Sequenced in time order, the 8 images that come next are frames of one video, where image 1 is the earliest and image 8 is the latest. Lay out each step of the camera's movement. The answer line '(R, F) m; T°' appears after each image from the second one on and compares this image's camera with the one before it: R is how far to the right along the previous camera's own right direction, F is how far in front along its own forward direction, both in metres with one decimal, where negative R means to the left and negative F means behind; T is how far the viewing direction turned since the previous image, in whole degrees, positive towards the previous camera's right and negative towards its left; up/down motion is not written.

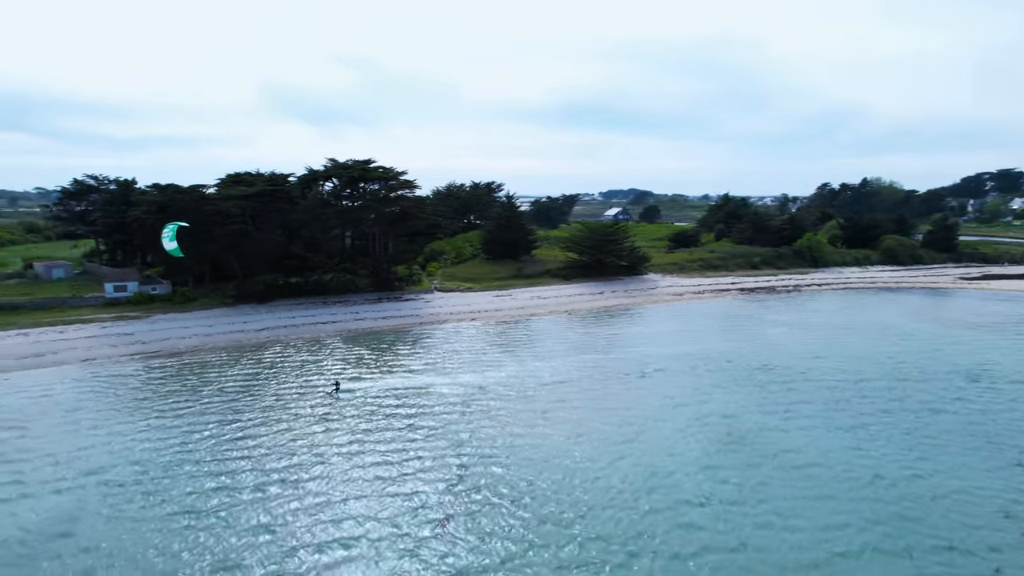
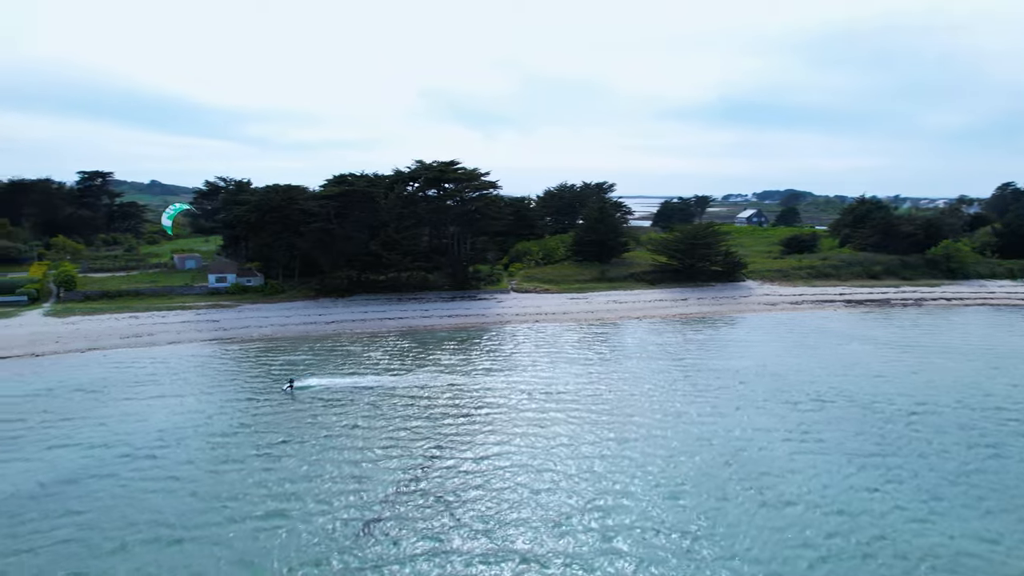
(+5.4, +0.3) m; -14°
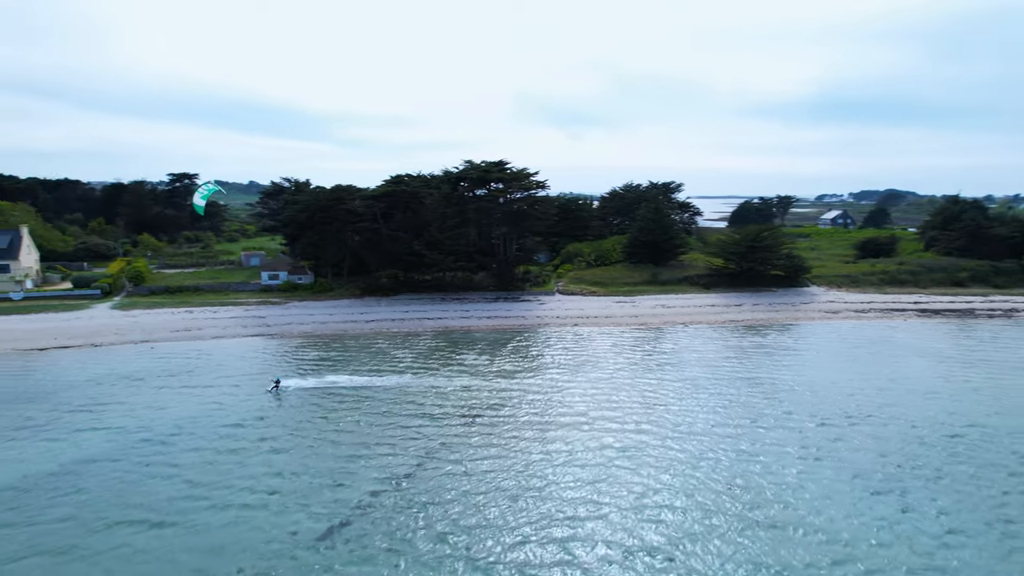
(+2.8, +0.5) m; -8°
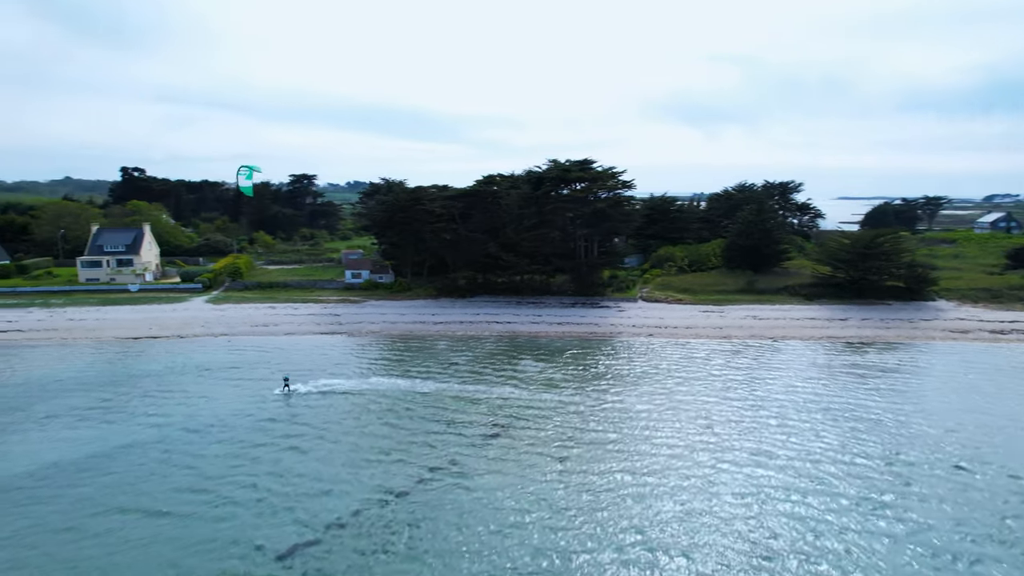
(+3.3, +1.6) m; -11°
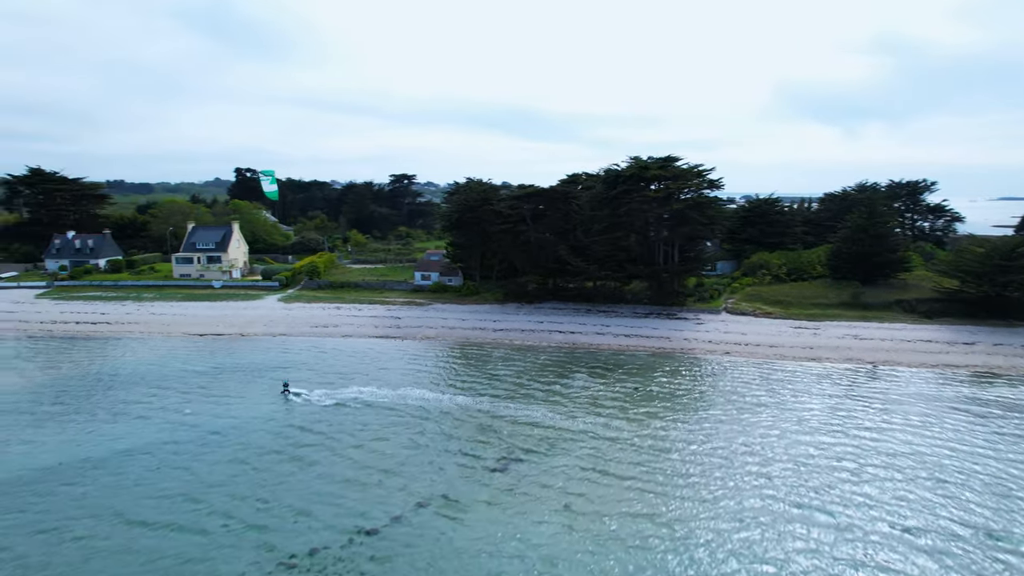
(+2.9, +2.5) m; -10°
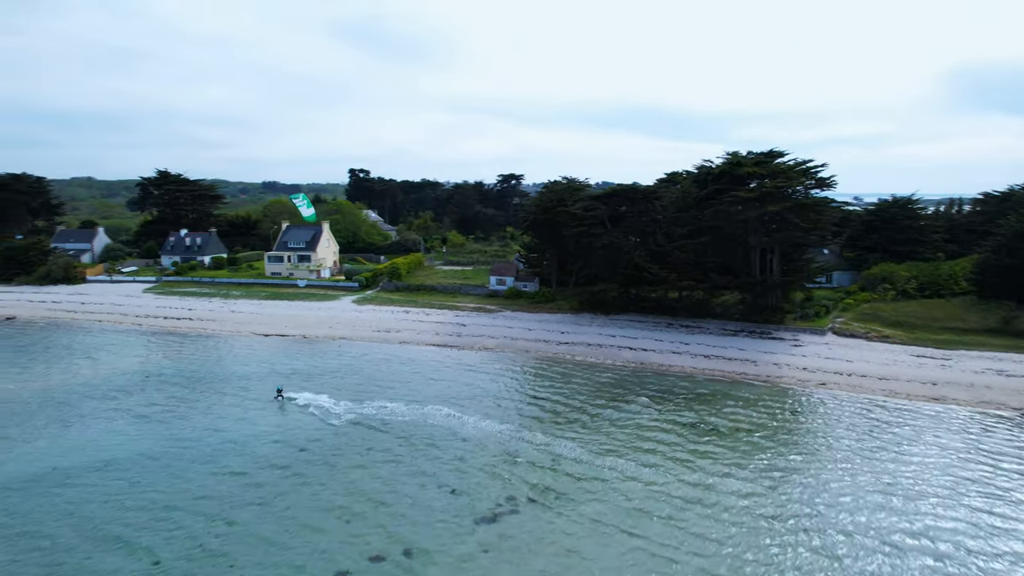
(+3.2, +3.1) m; -12°
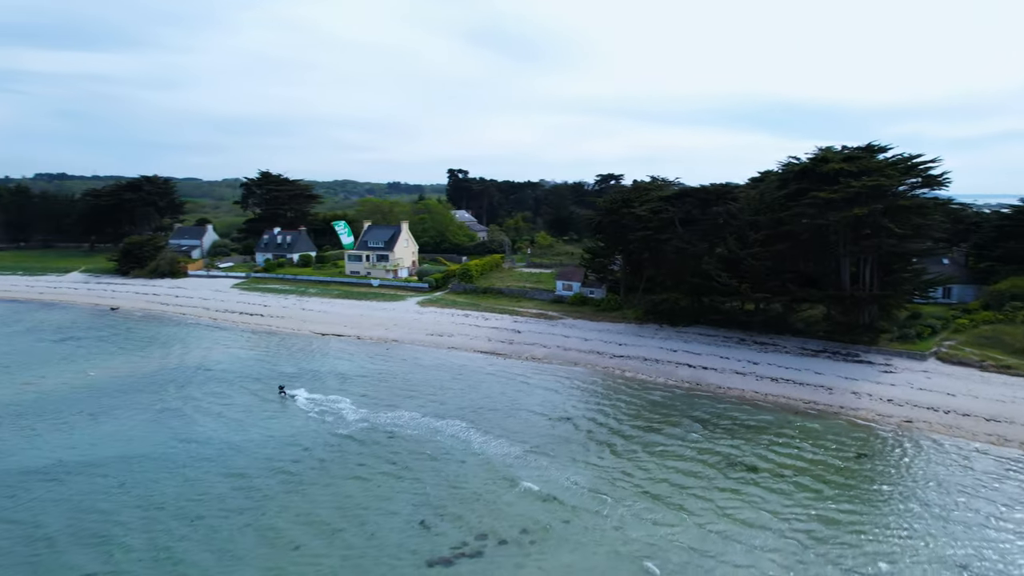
(+3.2, +2.2) m; -11°
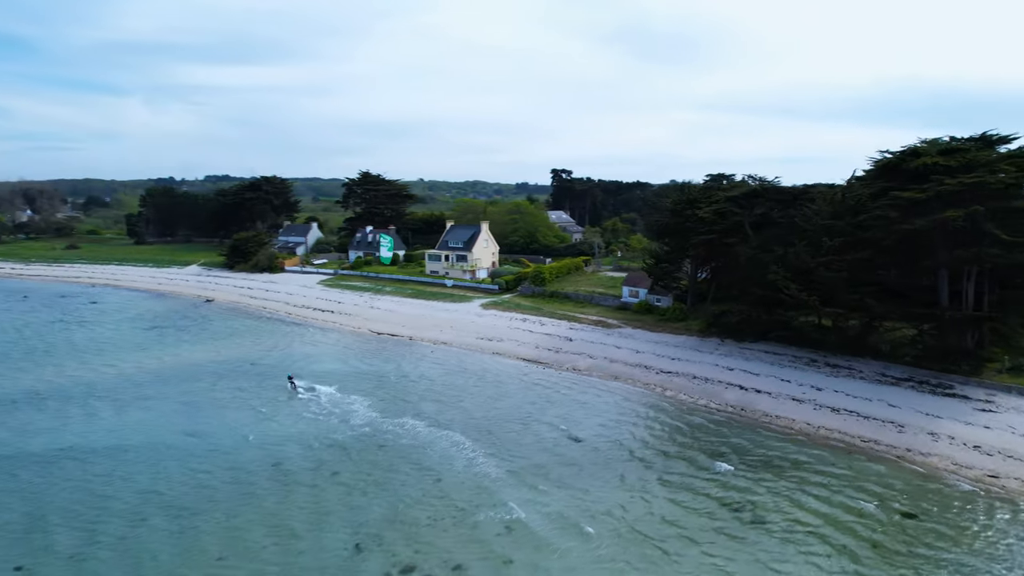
(+3.8, +2.0) m; -12°
